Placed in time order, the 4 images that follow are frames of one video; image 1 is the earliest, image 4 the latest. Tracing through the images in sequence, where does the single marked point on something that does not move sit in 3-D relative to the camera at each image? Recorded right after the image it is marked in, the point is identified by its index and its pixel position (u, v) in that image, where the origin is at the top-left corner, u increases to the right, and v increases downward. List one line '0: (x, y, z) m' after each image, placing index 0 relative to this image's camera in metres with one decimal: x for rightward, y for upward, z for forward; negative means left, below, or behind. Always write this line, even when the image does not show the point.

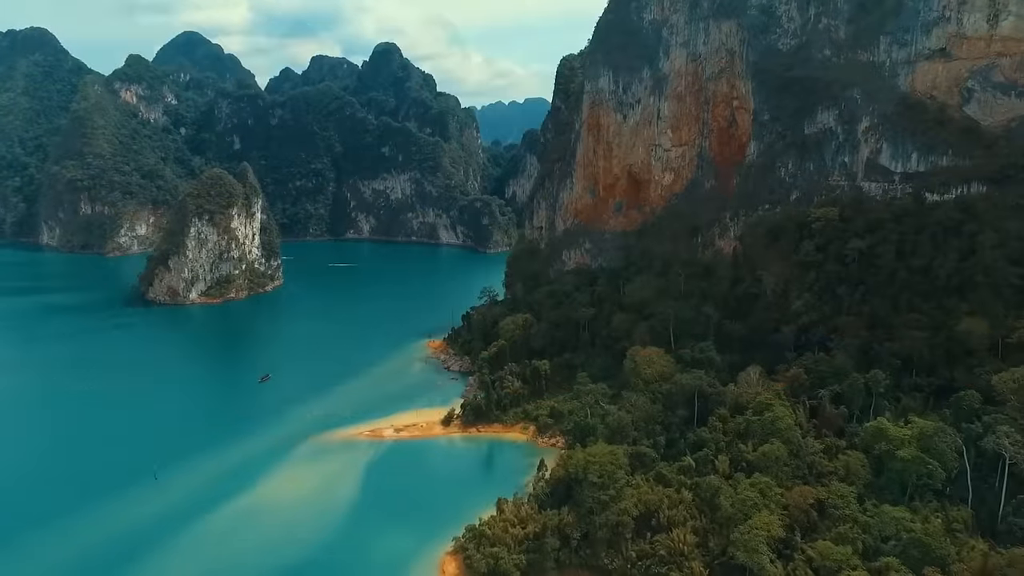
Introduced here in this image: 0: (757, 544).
0: (+6.3, -6.6, +17.7) m
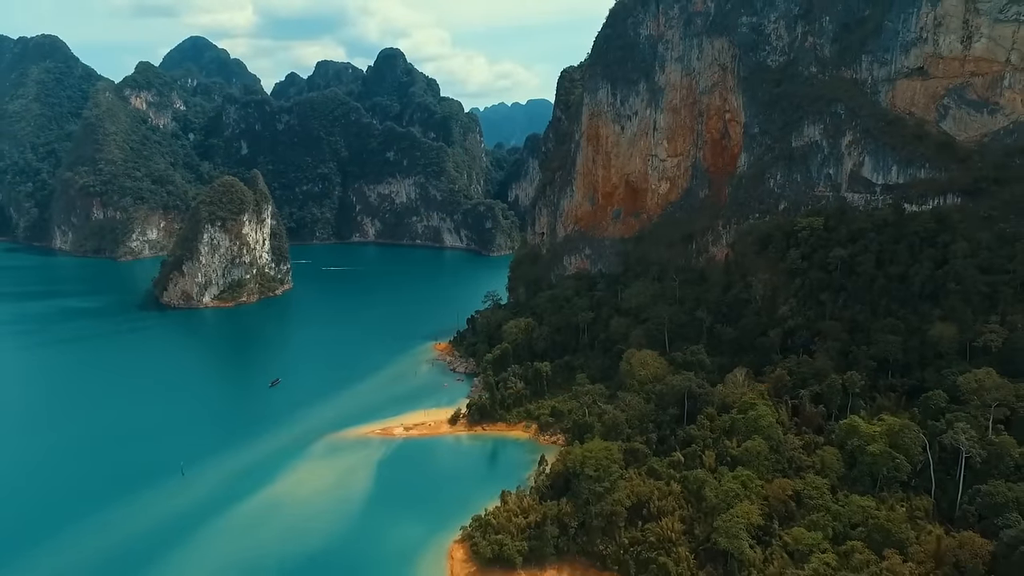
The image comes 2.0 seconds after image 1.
0: (+6.4, -6.9, +19.5) m
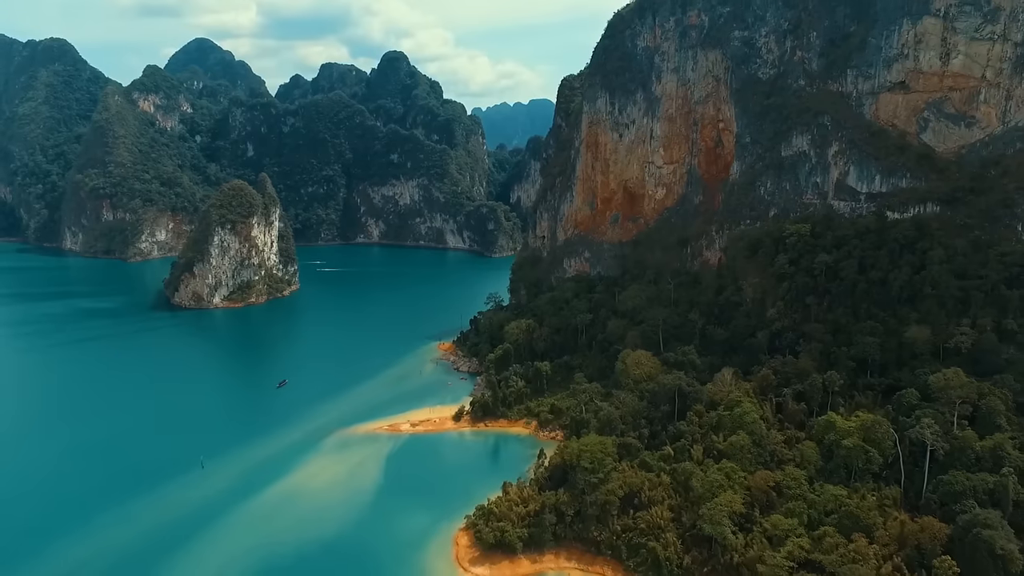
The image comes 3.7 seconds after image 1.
0: (+6.5, -7.1, +21.2) m
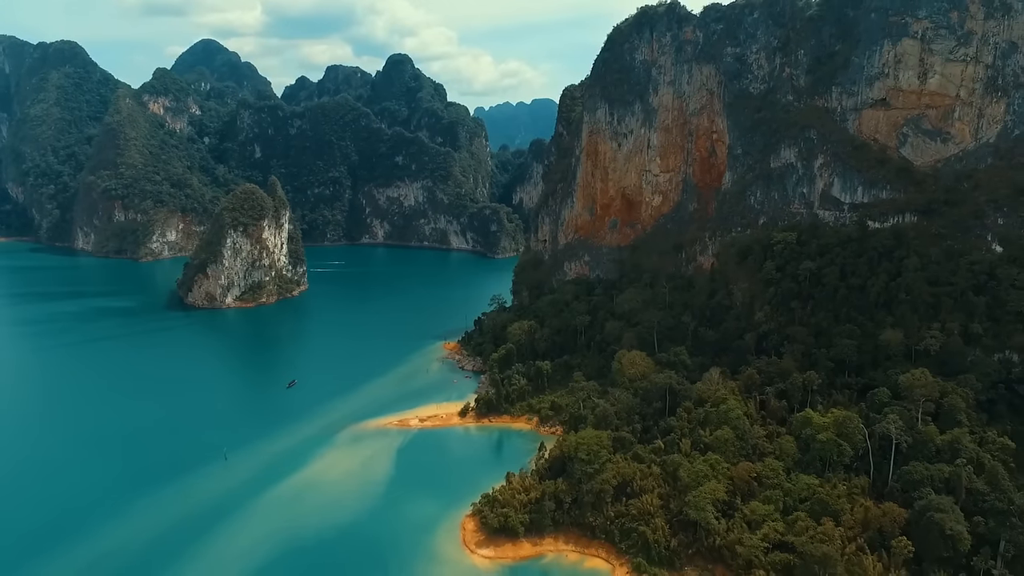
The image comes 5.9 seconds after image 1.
0: (+6.5, -7.3, +23.2) m
